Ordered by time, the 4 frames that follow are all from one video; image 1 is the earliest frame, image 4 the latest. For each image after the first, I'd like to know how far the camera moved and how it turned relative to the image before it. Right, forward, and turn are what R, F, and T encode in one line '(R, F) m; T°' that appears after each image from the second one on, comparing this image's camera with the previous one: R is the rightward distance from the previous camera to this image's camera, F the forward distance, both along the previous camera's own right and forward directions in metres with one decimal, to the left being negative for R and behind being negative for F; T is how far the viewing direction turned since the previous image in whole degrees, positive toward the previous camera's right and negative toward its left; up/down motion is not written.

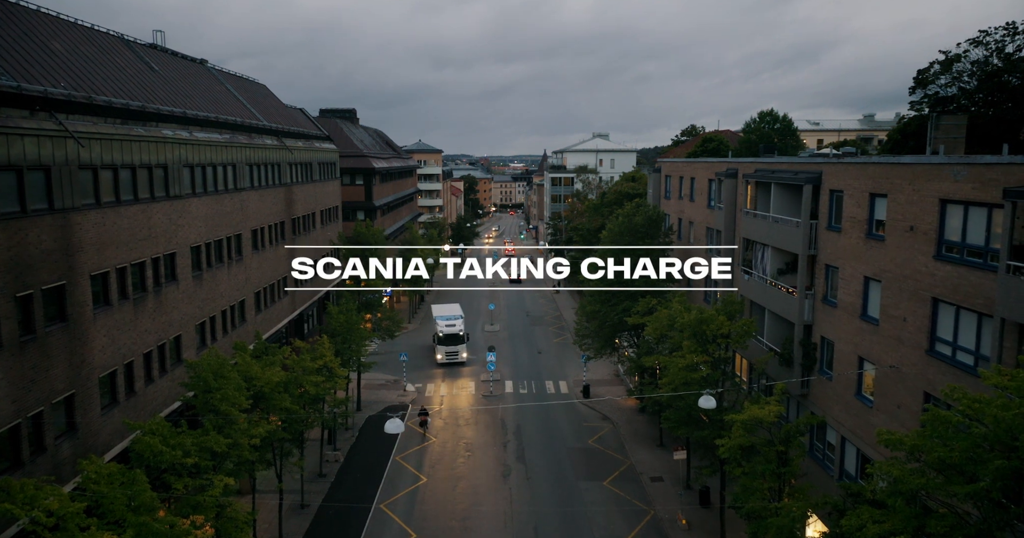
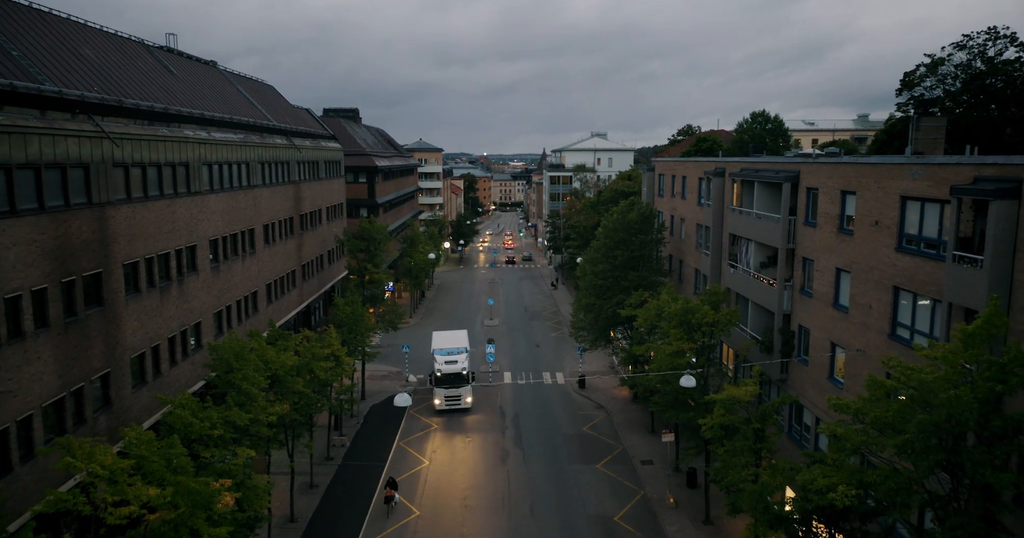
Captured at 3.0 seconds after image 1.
(+0.1, -1.8) m; 0°
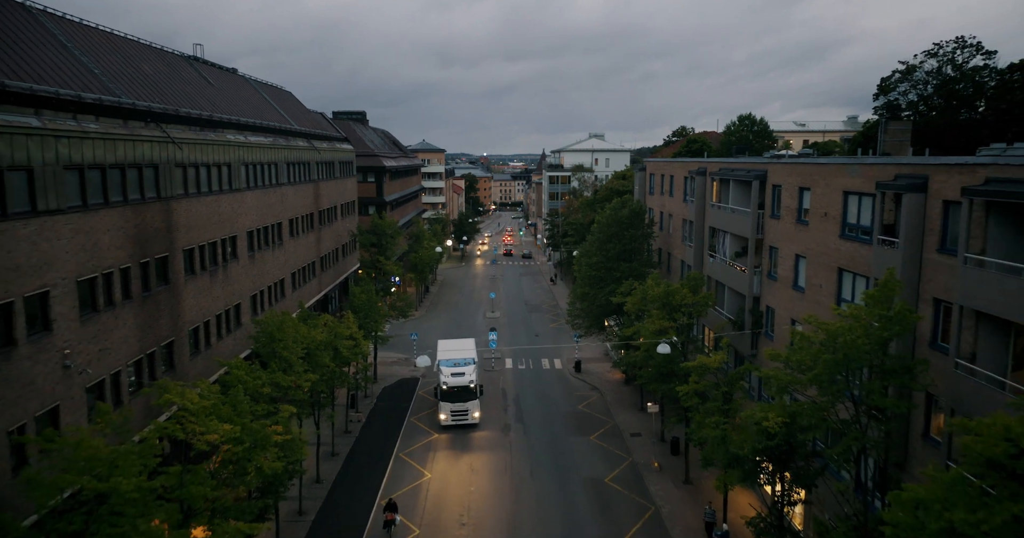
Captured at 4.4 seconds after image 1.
(-0.1, -3.8) m; 0°
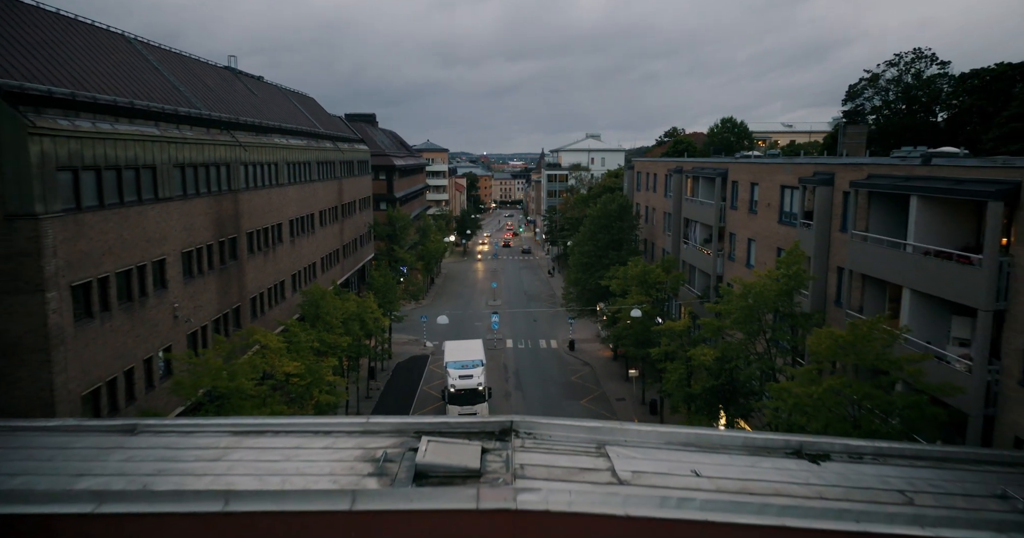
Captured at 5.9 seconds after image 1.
(-0.1, -6.0) m; 0°
